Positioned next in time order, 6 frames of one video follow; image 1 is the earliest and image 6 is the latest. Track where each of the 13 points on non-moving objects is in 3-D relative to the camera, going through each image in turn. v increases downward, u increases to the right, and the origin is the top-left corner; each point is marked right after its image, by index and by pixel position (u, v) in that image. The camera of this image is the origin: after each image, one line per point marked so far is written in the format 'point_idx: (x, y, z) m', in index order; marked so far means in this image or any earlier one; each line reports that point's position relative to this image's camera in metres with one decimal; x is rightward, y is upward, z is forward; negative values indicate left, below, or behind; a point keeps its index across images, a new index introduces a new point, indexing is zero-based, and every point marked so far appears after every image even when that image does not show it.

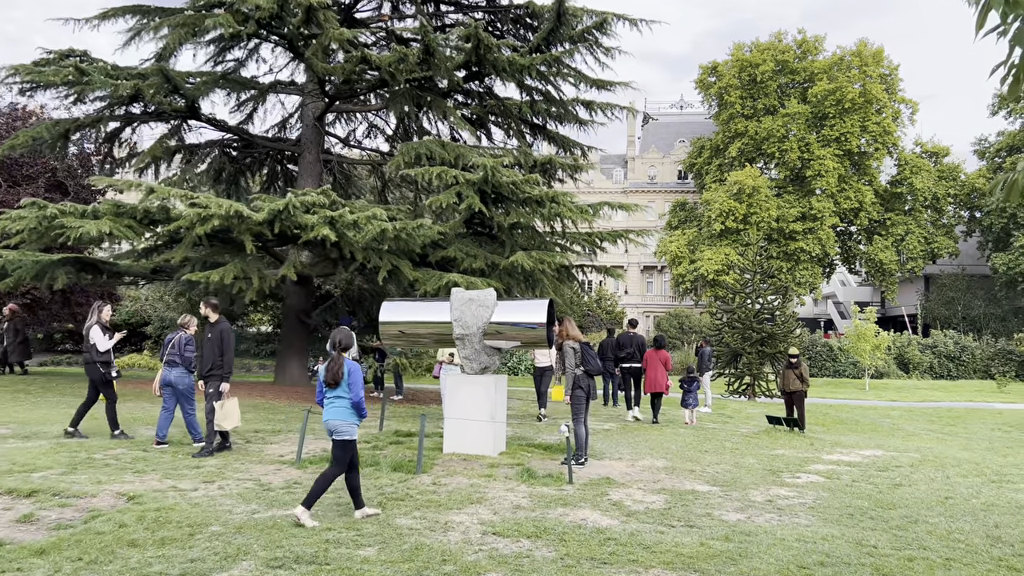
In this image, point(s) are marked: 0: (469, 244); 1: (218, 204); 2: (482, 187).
0: (-0.7, +0.7, +14.2) m
1: (-4.0, +1.2, +11.4) m
2: (-0.5, +1.6, +13.3) m
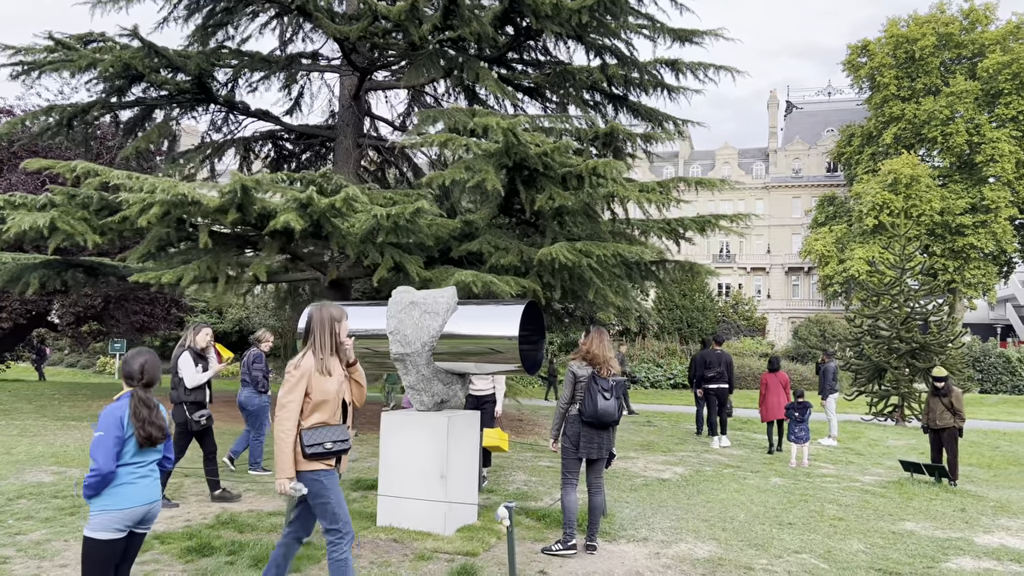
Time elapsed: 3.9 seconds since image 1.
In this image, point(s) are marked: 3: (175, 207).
0: (-0.1, +0.7, +11.4) m
1: (-3.9, +1.1, +9.2) m
2: (-0.1, +1.6, +10.5) m
3: (-3.8, +0.9, +9.4) m
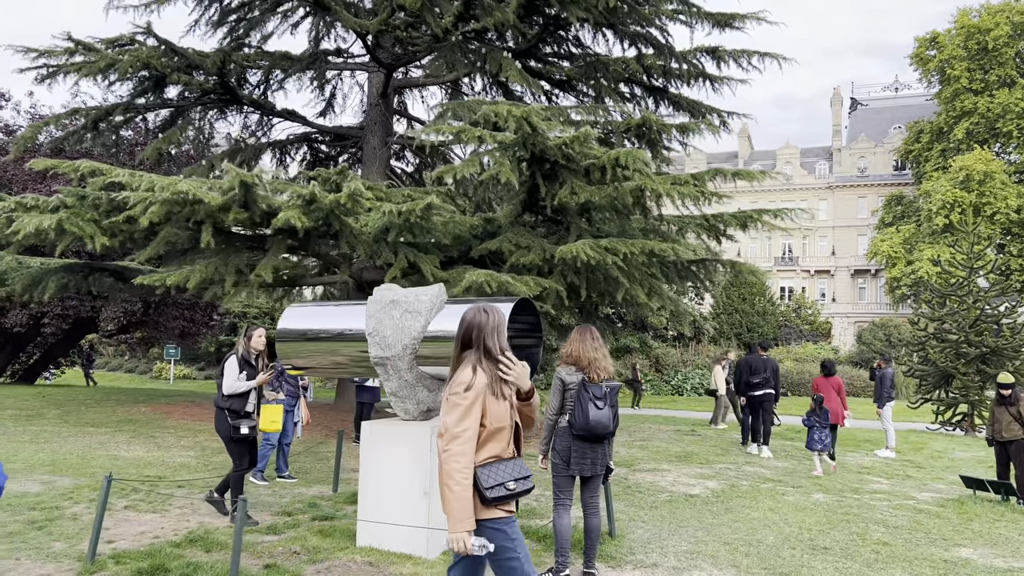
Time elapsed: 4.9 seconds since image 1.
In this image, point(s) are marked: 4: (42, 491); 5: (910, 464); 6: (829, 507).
0: (+0.2, +0.7, +10.8) m
1: (-3.7, +1.1, +8.9) m
2: (+0.1, +1.6, +9.8) m
3: (-3.6, +0.9, +9.0) m
4: (-4.0, -1.7, +7.2) m
5: (+5.9, -2.6, +12.6) m
6: (+3.1, -2.2, +8.3) m
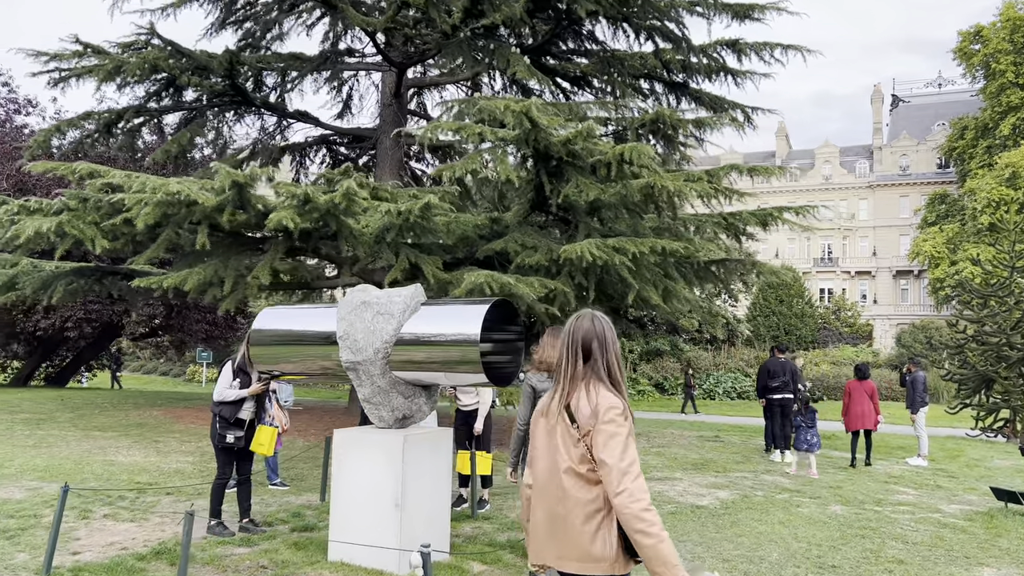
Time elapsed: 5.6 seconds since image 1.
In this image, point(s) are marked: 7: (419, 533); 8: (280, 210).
0: (+0.3, +0.7, +10.4) m
1: (-3.7, +1.1, +8.7) m
2: (+0.2, +1.6, +9.5) m
3: (-3.6, +0.9, +8.9) m
4: (-4.1, -1.8, +7.1) m
5: (+6.1, -2.6, +12.0) m
6: (+3.1, -2.2, +7.8) m
7: (-0.6, -1.6, +5.4) m
8: (-2.4, +0.8, +8.7) m
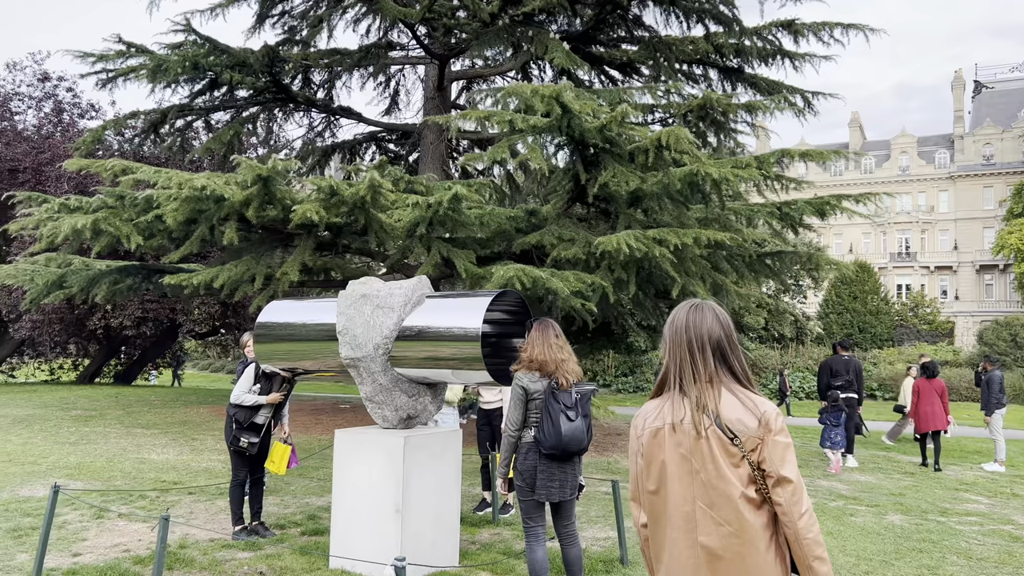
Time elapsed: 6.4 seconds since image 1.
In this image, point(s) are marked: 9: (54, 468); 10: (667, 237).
0: (+0.7, +0.8, +10.0) m
1: (-3.4, +1.1, +8.6) m
2: (+0.5, +1.6, +9.1) m
3: (-3.3, +0.9, +8.8) m
4: (-3.9, -1.7, +7.1) m
5: (+6.7, -2.5, +11.1) m
6: (+3.3, -2.1, +7.2) m
7: (-0.5, -1.6, +5.1) m
8: (-2.1, +0.8, +8.5) m
9: (-4.5, -1.8, +8.2) m
10: (+1.7, +0.5, +9.1) m
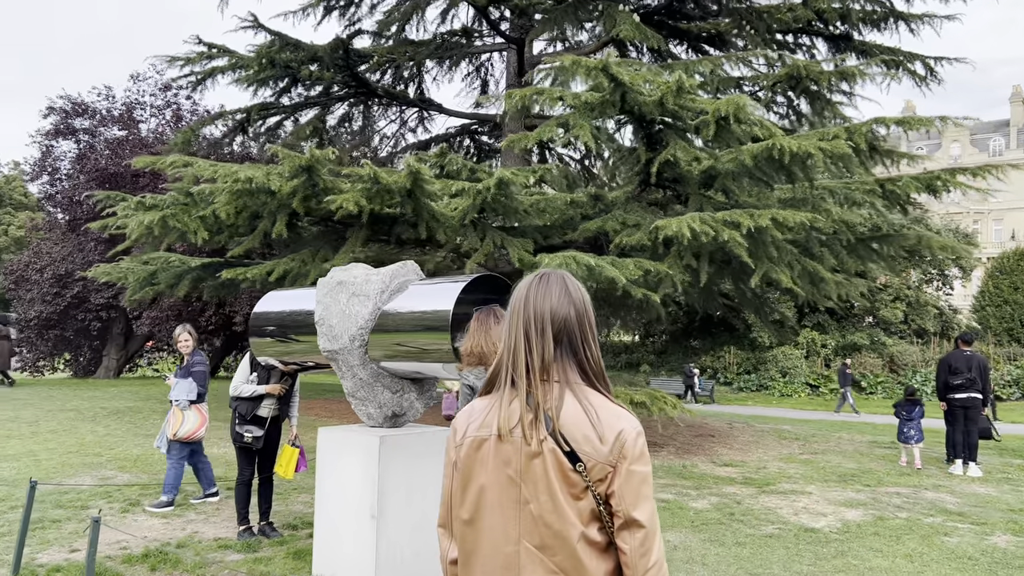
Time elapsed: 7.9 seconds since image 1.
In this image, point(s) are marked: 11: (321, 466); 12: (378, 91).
0: (+1.4, +0.9, +9.3) m
1: (-2.9, +1.2, +8.6) m
2: (+1.1, +1.7, +8.4) m
3: (-2.7, +1.0, +8.7) m
4: (-3.6, -1.7, +7.1) m
5: (+7.5, -2.3, +9.4) m
6: (+3.6, -1.9, +6.1) m
7: (-0.6, -1.5, +4.6) m
8: (-1.6, +0.9, +8.2) m
9: (-4.0, -1.7, +8.4) m
10: (+2.2, +0.7, +8.2) m
11: (-1.1, -1.0, +4.9) m
12: (-2.2, +3.3, +14.2) m
